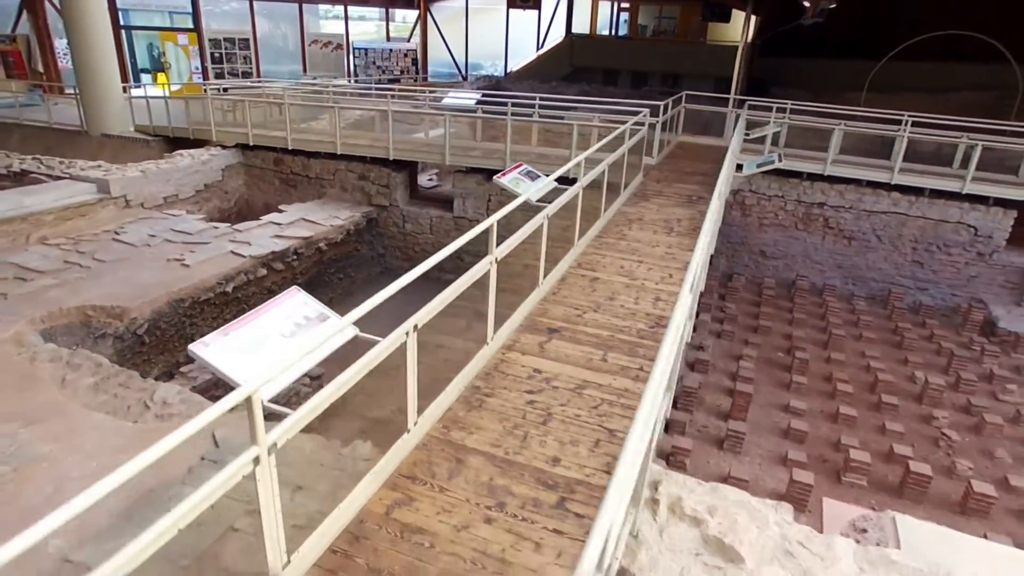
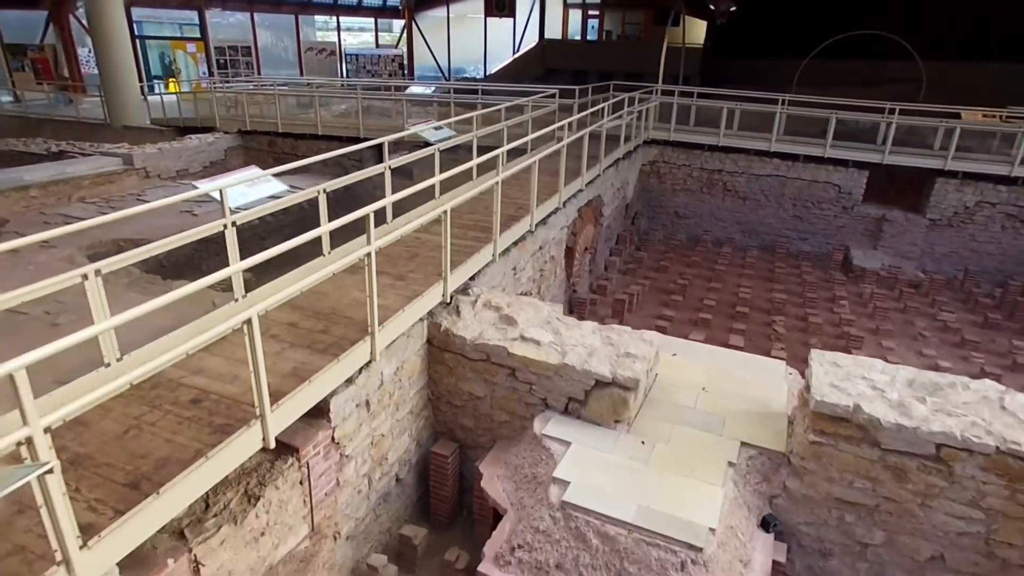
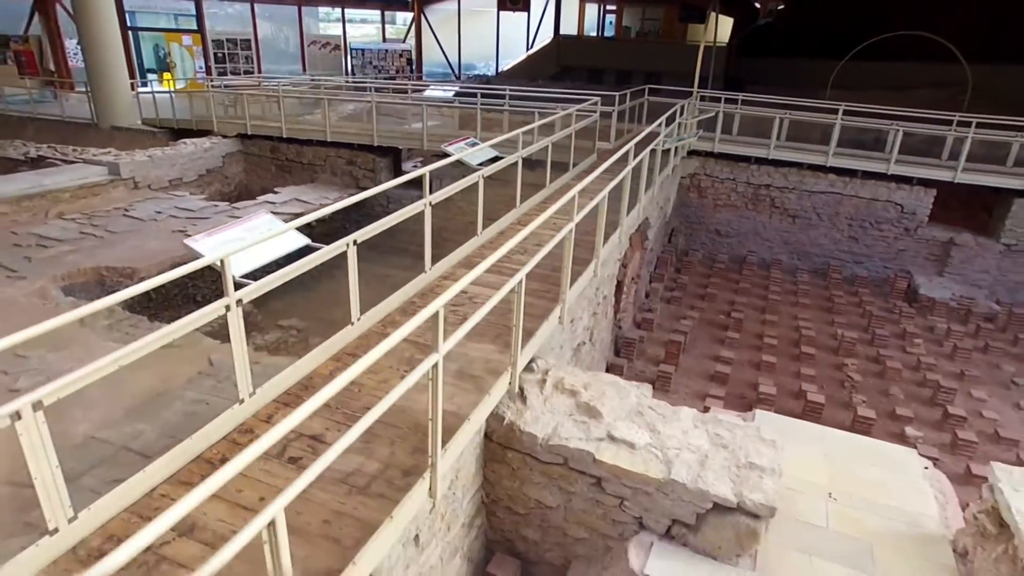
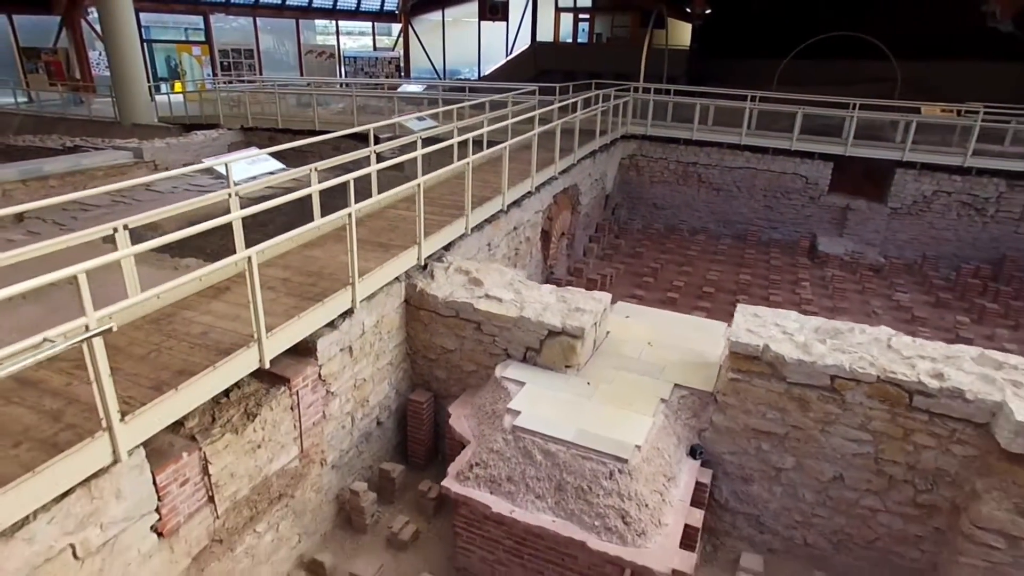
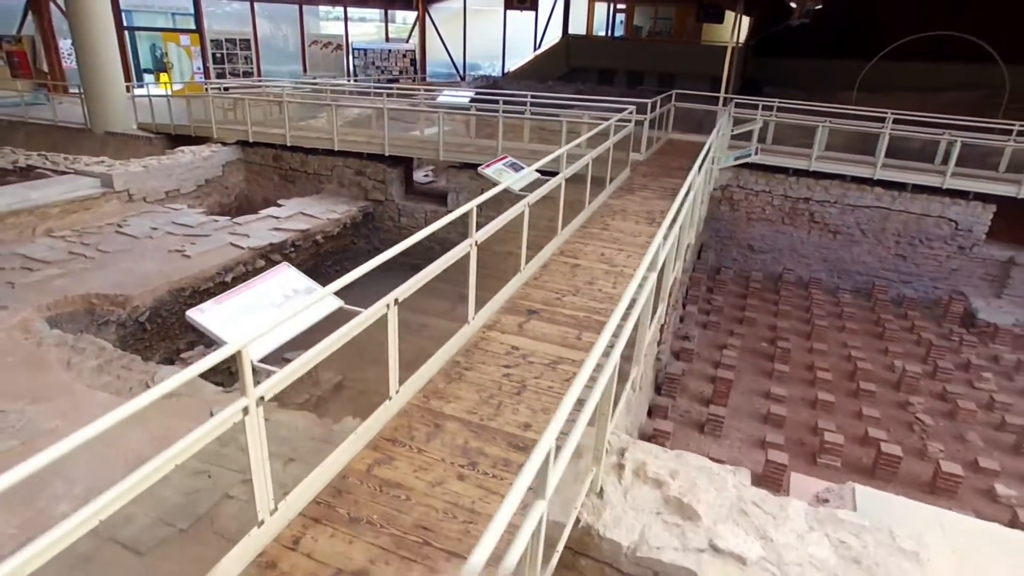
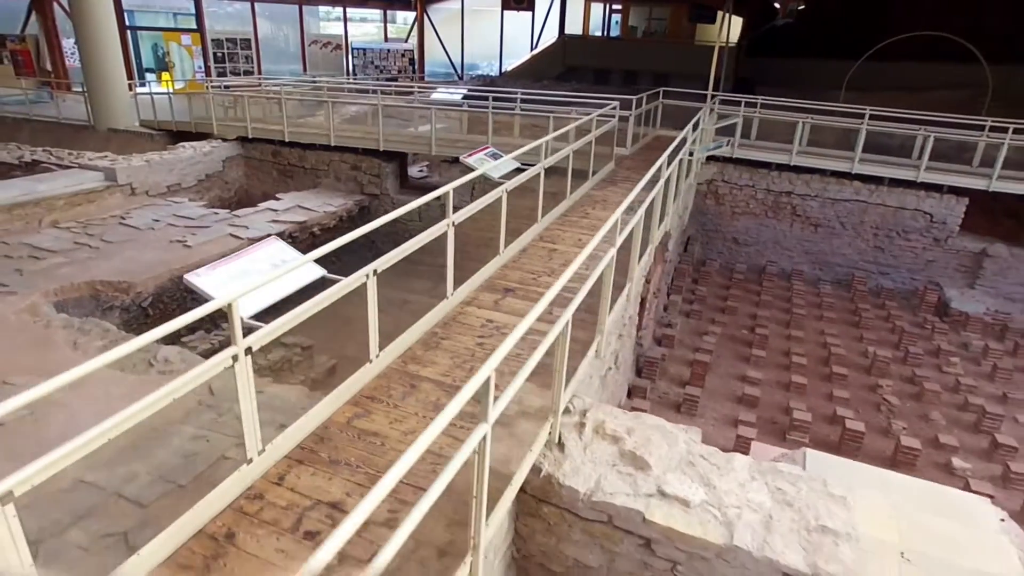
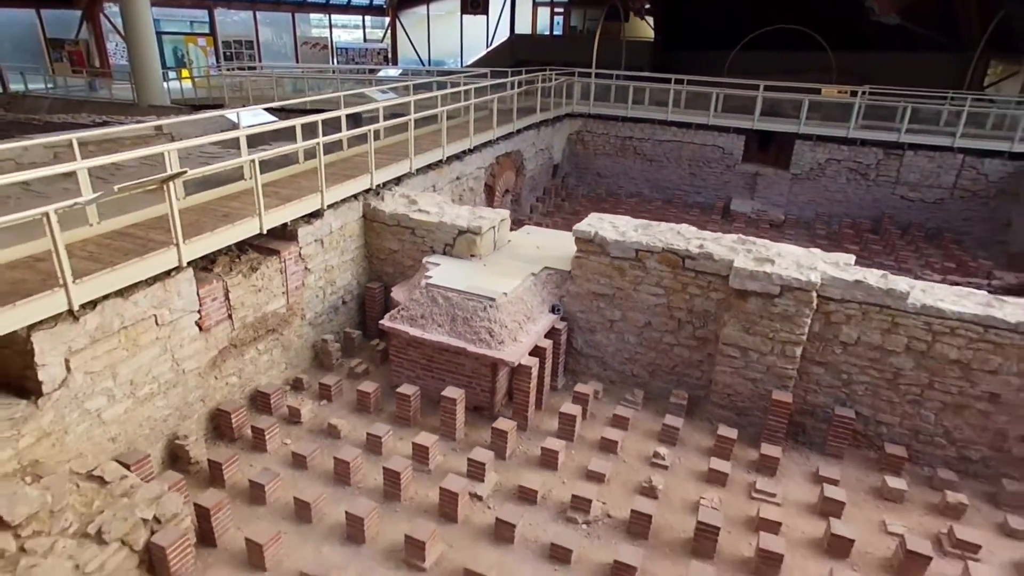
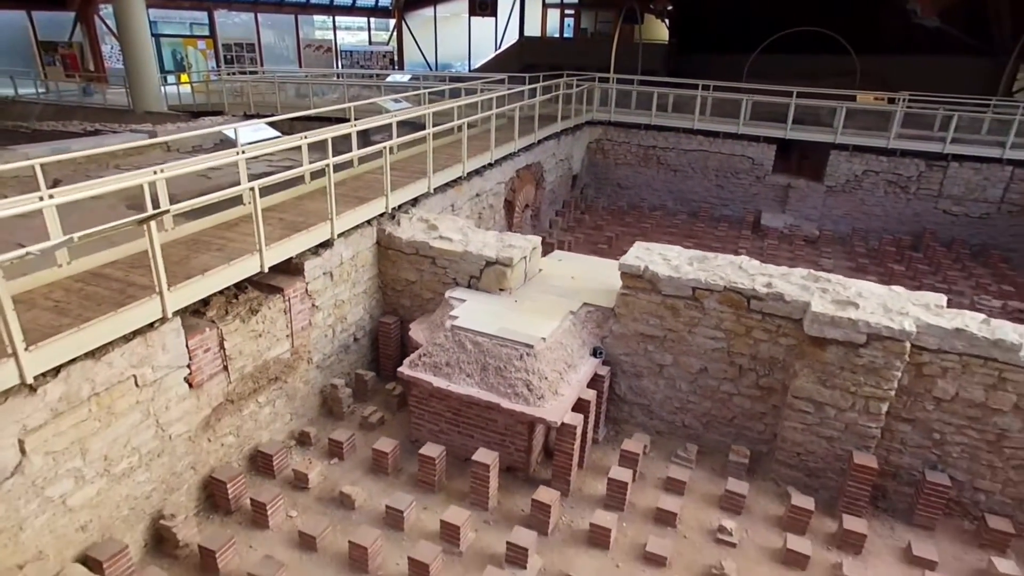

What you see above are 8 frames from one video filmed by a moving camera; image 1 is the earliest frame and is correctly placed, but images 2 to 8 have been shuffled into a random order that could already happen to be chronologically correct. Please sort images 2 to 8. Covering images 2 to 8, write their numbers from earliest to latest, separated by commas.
5, 6, 3, 2, 4, 8, 7
